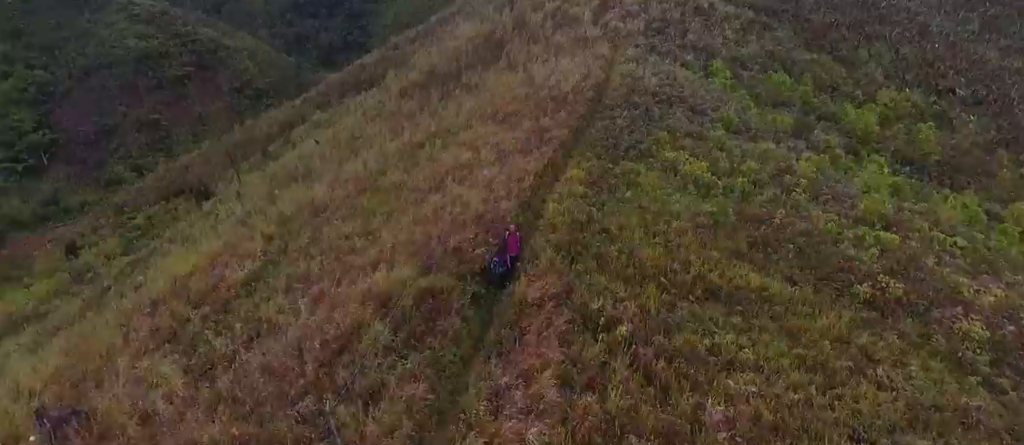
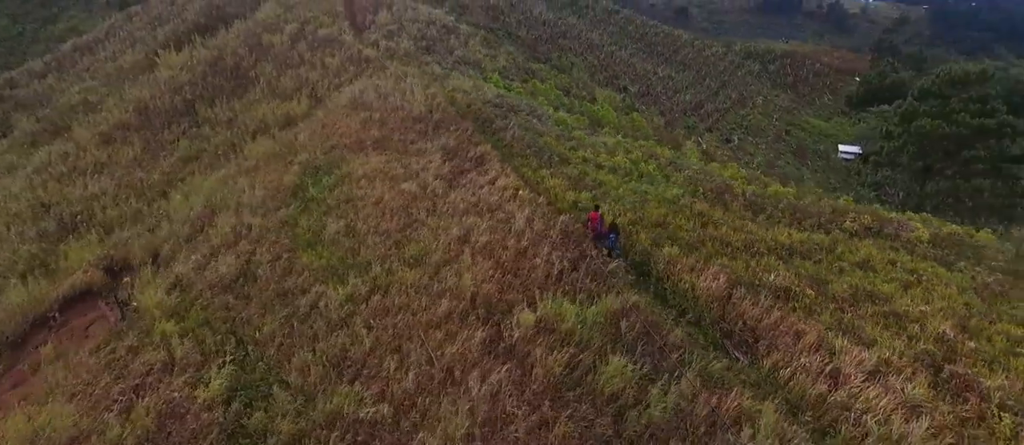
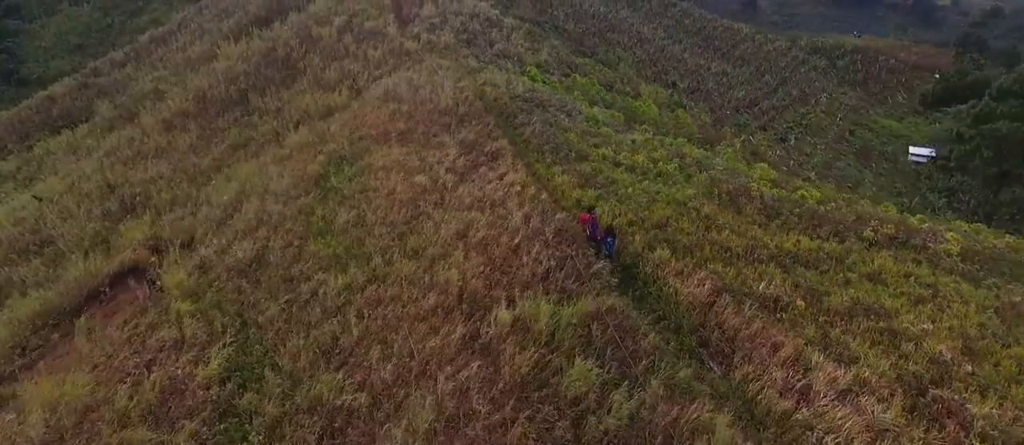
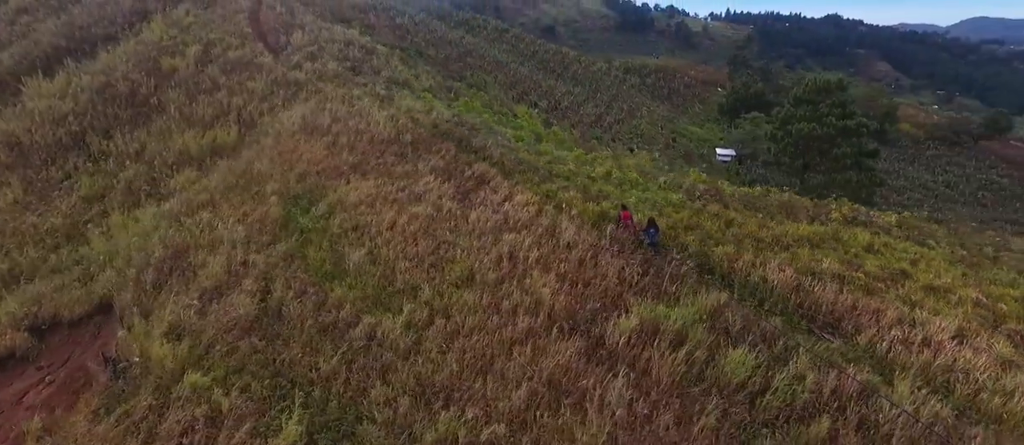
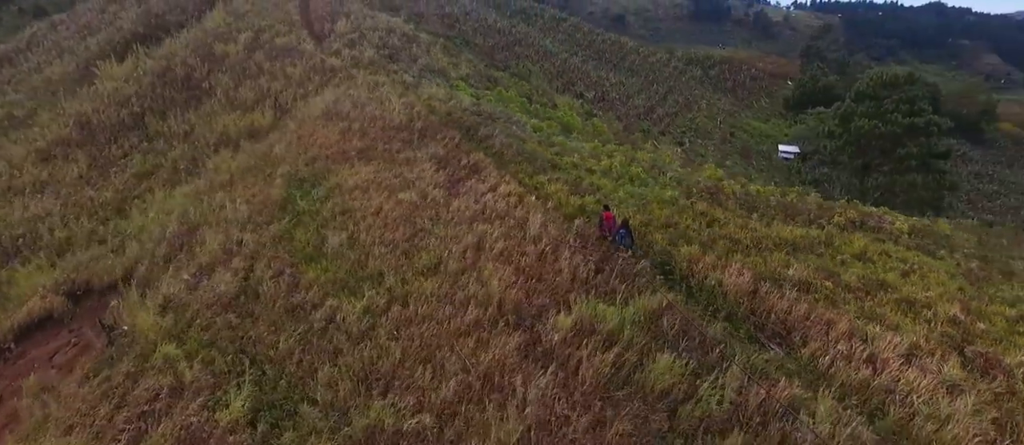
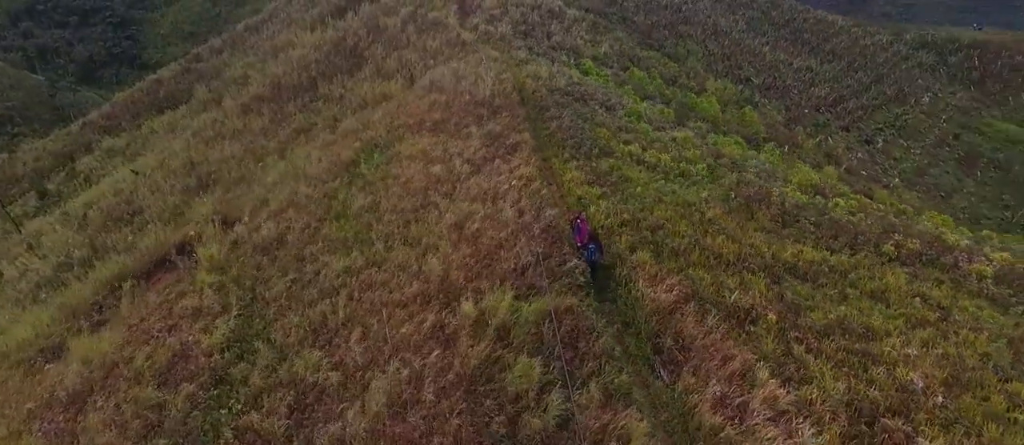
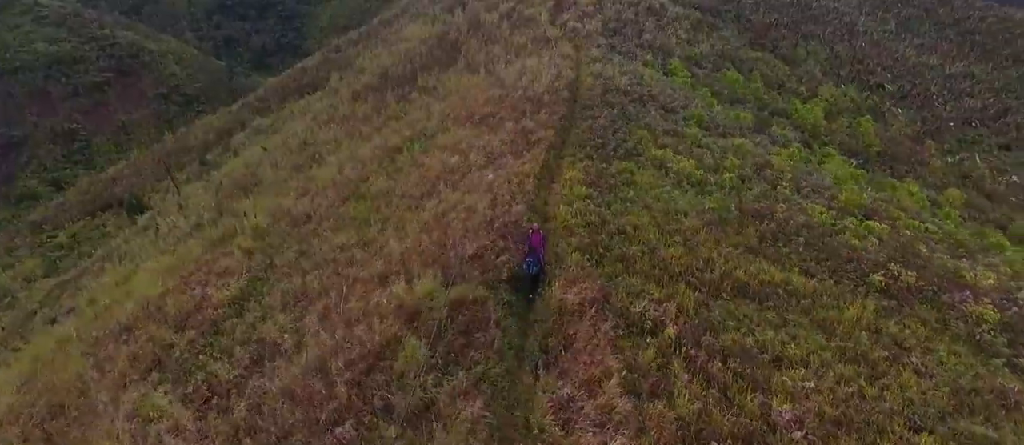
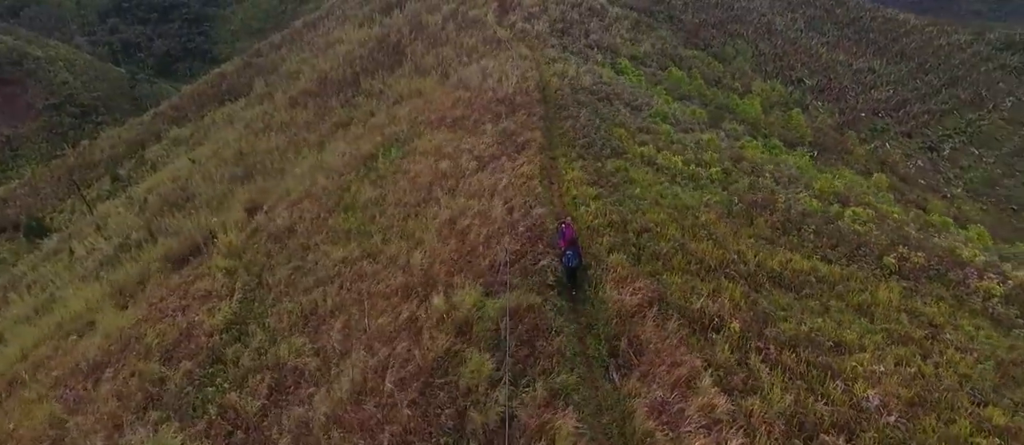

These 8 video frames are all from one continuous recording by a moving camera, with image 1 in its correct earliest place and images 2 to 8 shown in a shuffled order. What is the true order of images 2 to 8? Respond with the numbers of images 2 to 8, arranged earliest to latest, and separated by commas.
7, 8, 6, 3, 2, 5, 4
